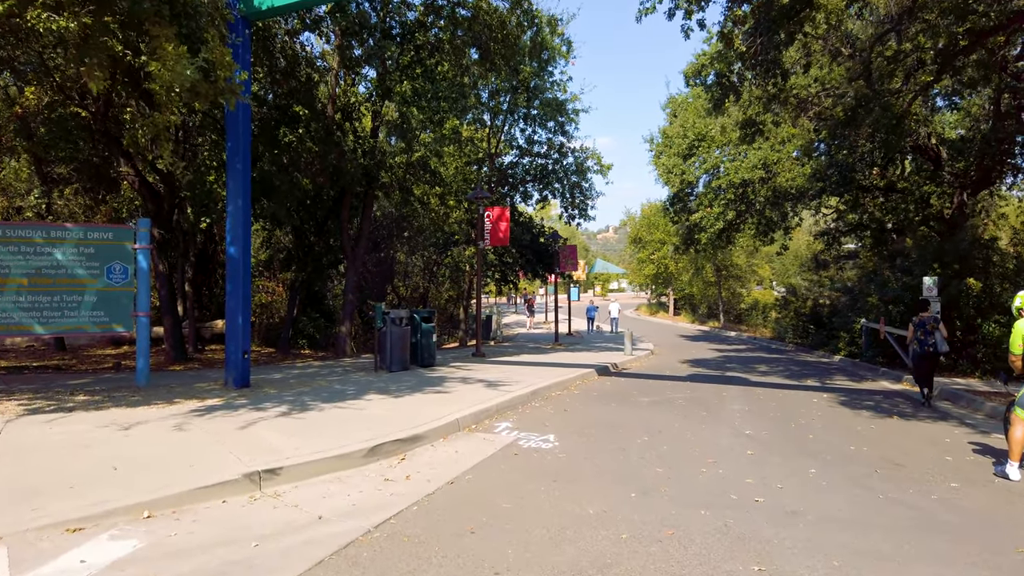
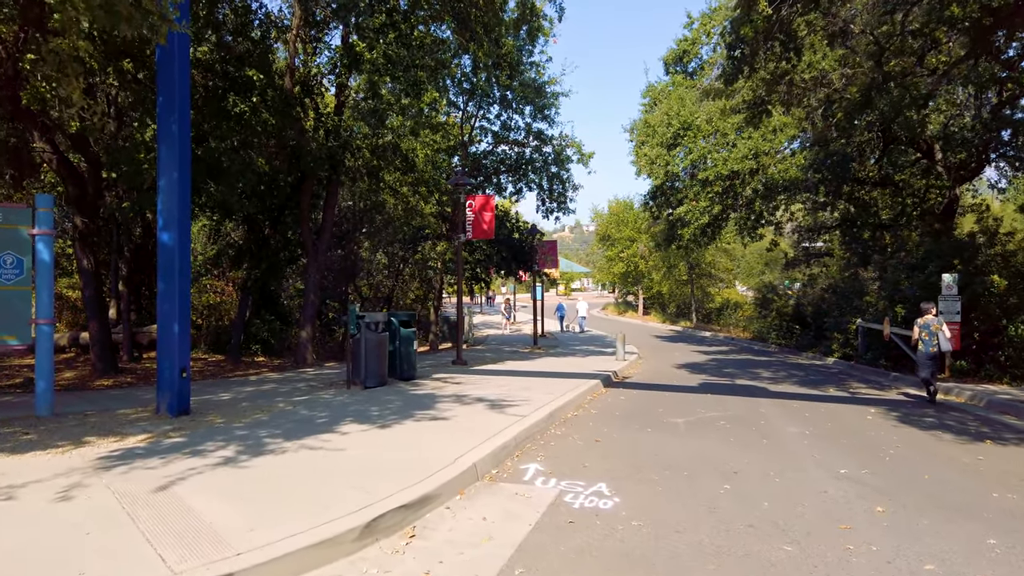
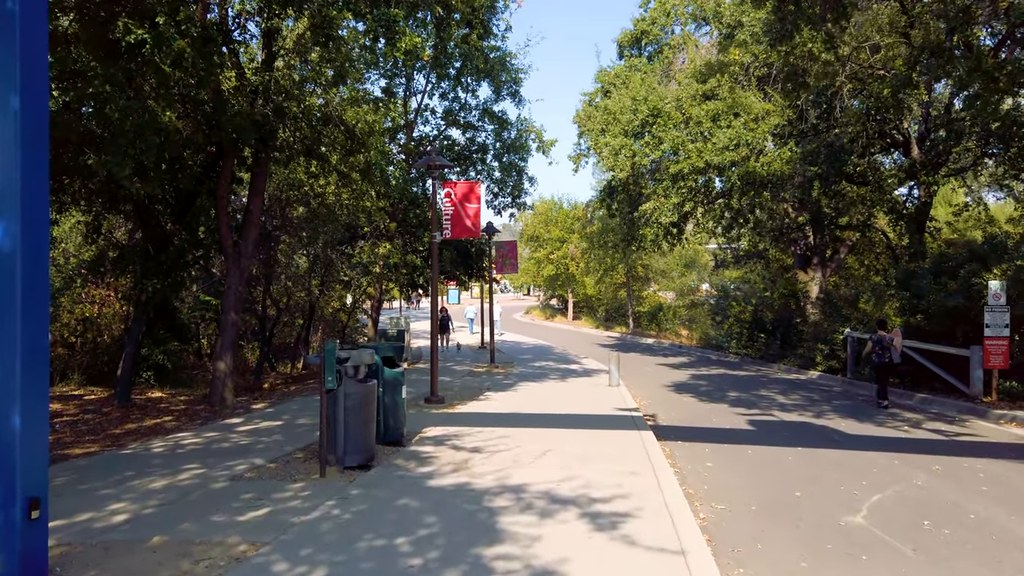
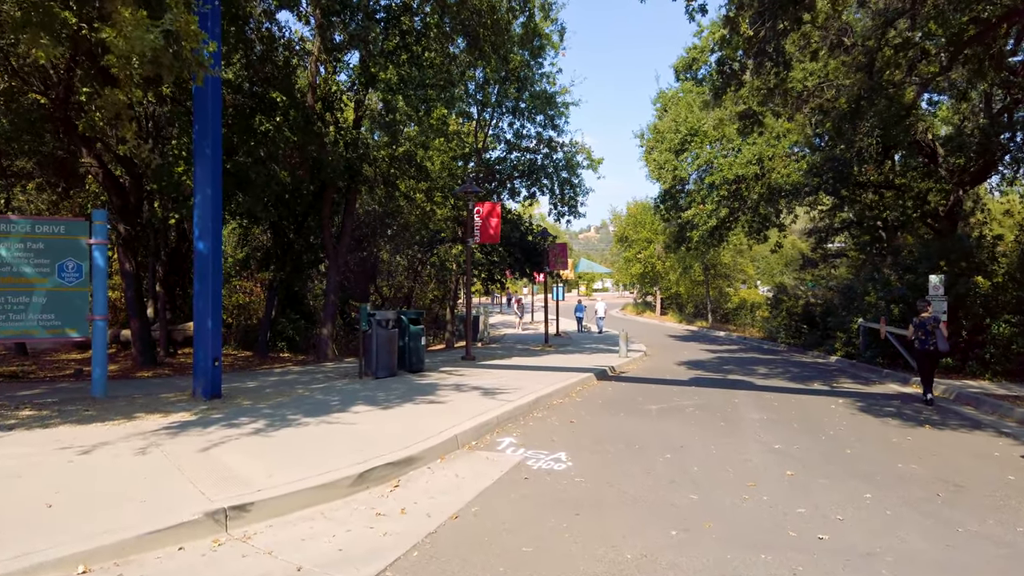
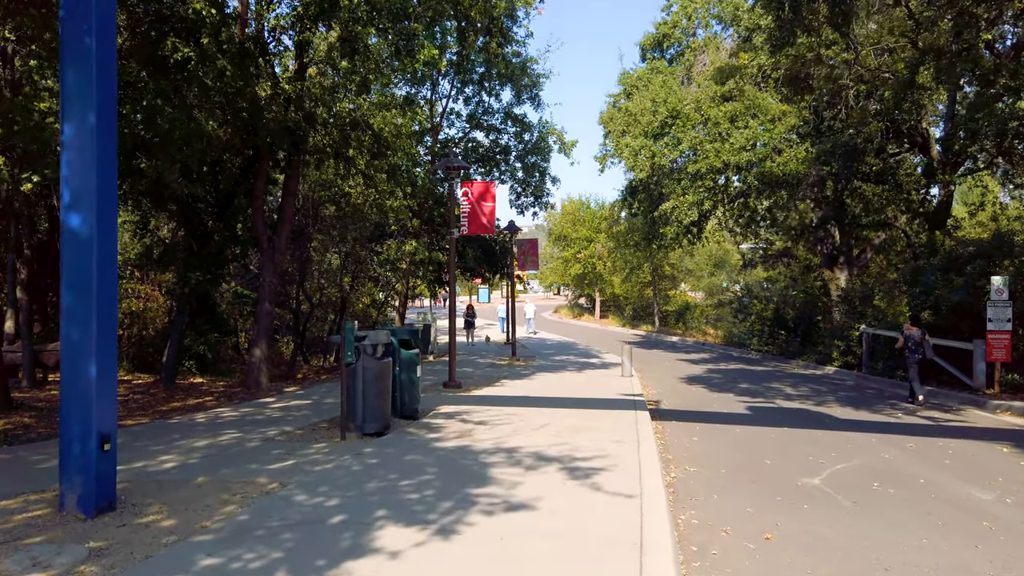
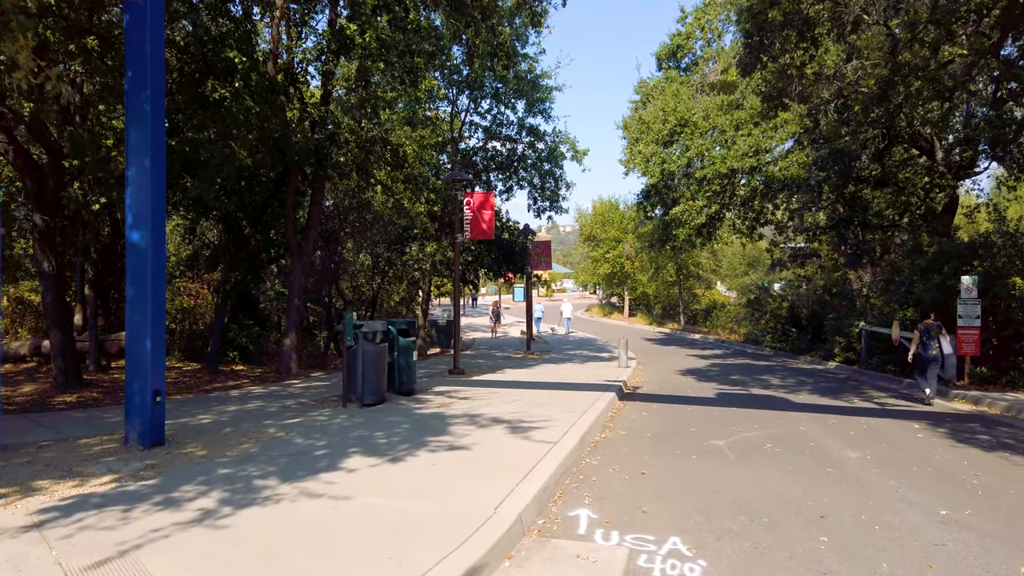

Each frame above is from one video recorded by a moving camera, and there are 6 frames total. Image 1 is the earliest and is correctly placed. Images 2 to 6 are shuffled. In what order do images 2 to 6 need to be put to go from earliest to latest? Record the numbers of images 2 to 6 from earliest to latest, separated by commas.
4, 2, 6, 5, 3
